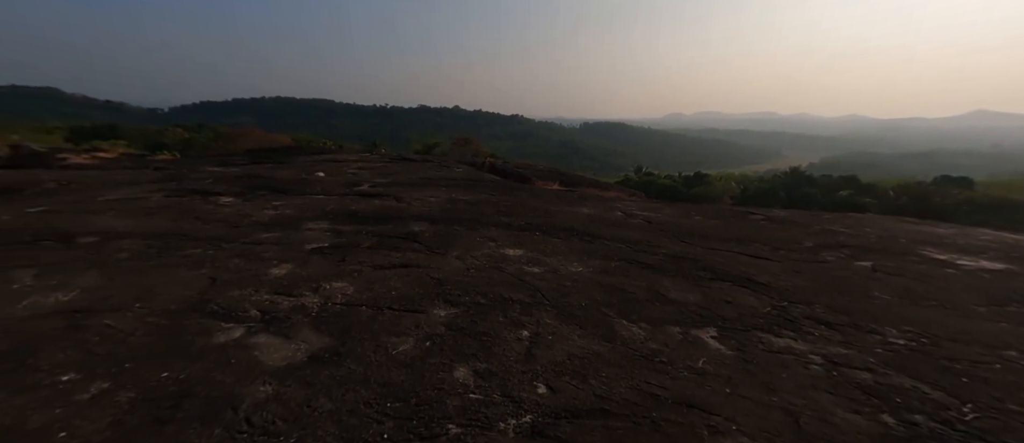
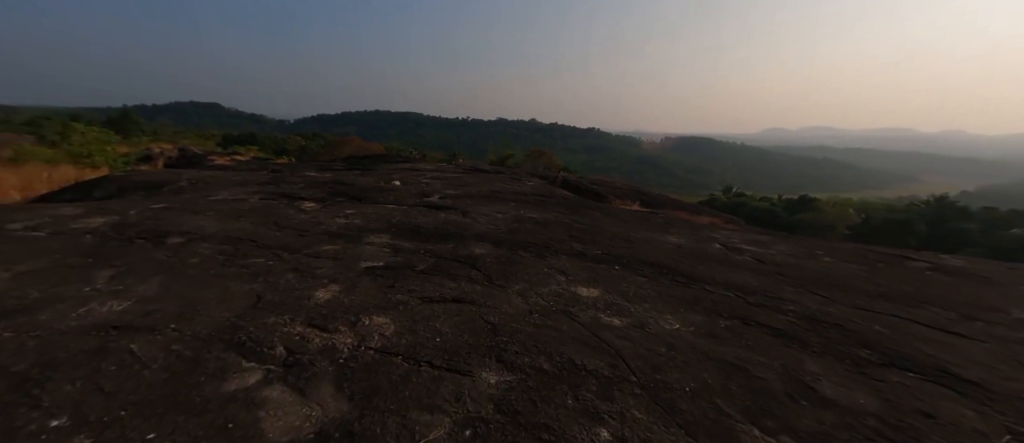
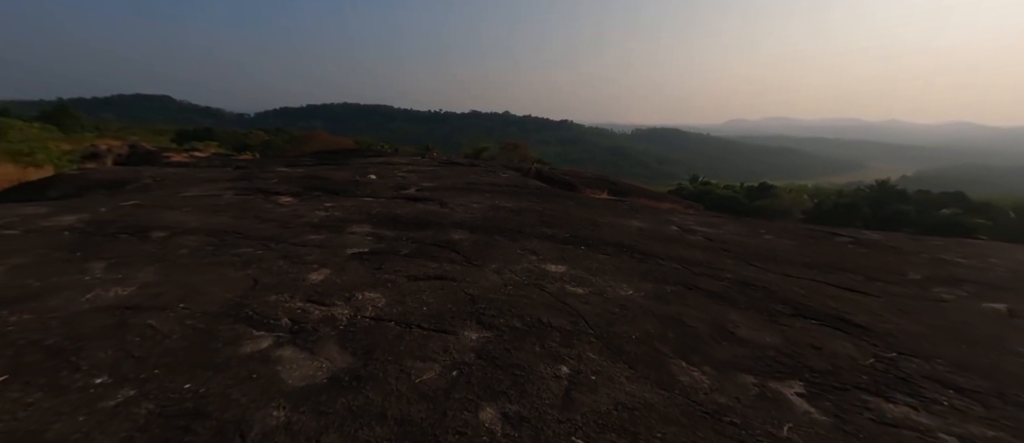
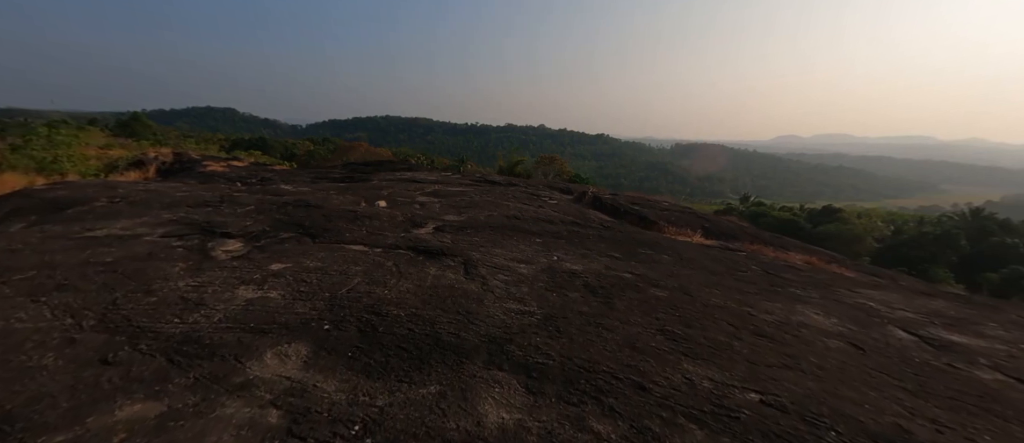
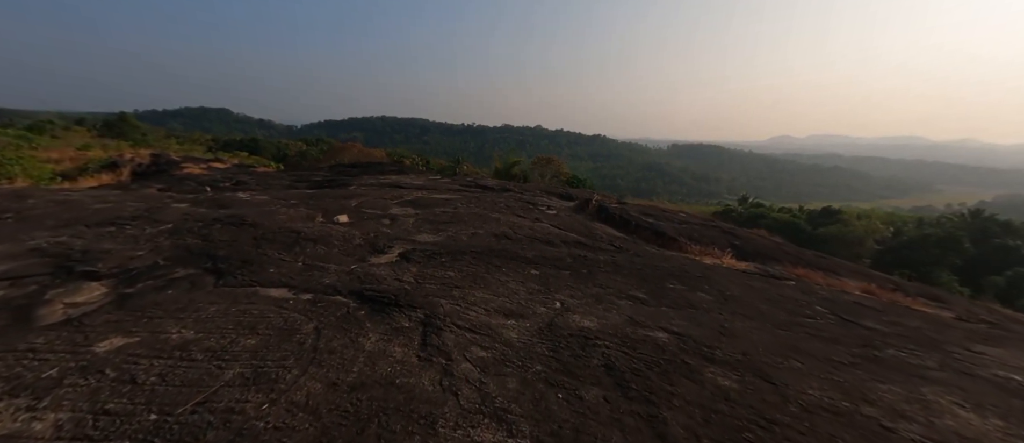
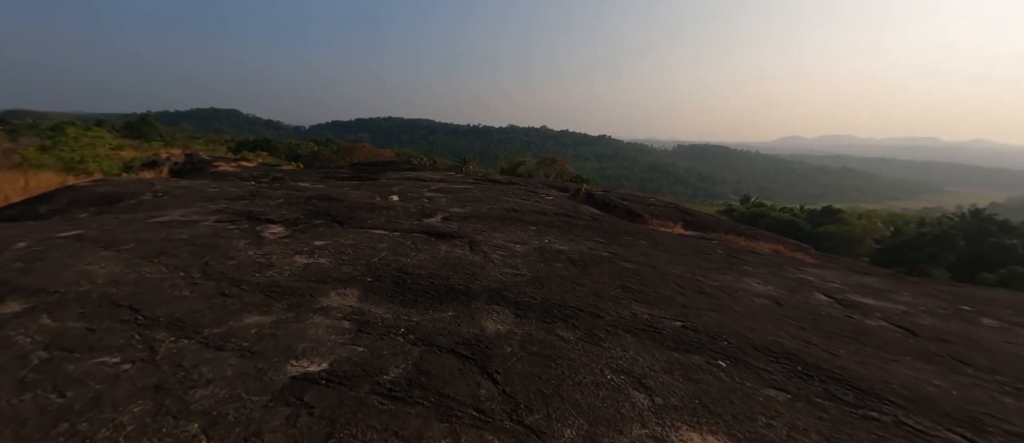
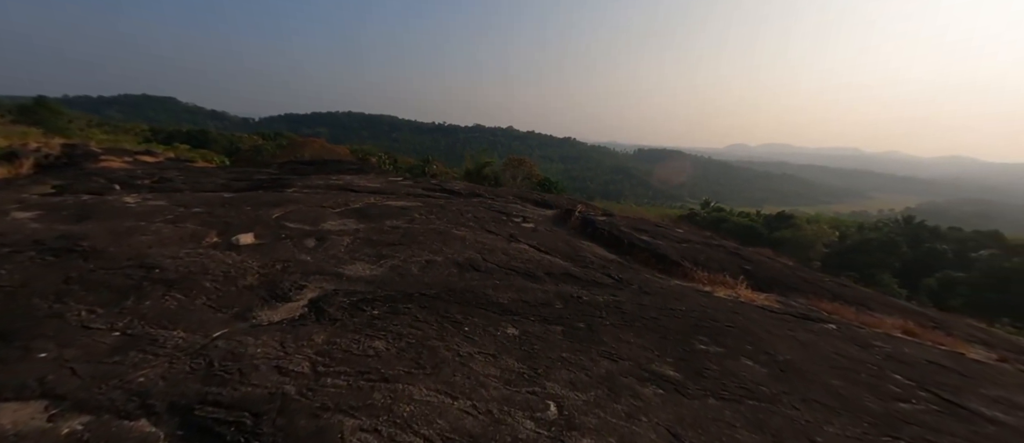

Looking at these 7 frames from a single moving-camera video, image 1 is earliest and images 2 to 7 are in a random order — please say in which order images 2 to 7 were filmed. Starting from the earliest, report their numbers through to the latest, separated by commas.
3, 2, 6, 4, 5, 7
